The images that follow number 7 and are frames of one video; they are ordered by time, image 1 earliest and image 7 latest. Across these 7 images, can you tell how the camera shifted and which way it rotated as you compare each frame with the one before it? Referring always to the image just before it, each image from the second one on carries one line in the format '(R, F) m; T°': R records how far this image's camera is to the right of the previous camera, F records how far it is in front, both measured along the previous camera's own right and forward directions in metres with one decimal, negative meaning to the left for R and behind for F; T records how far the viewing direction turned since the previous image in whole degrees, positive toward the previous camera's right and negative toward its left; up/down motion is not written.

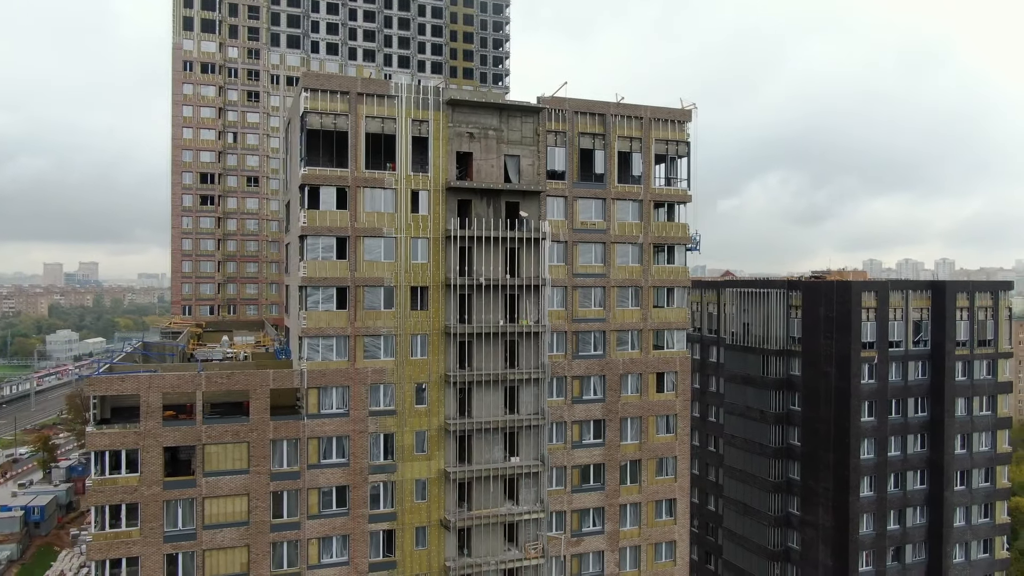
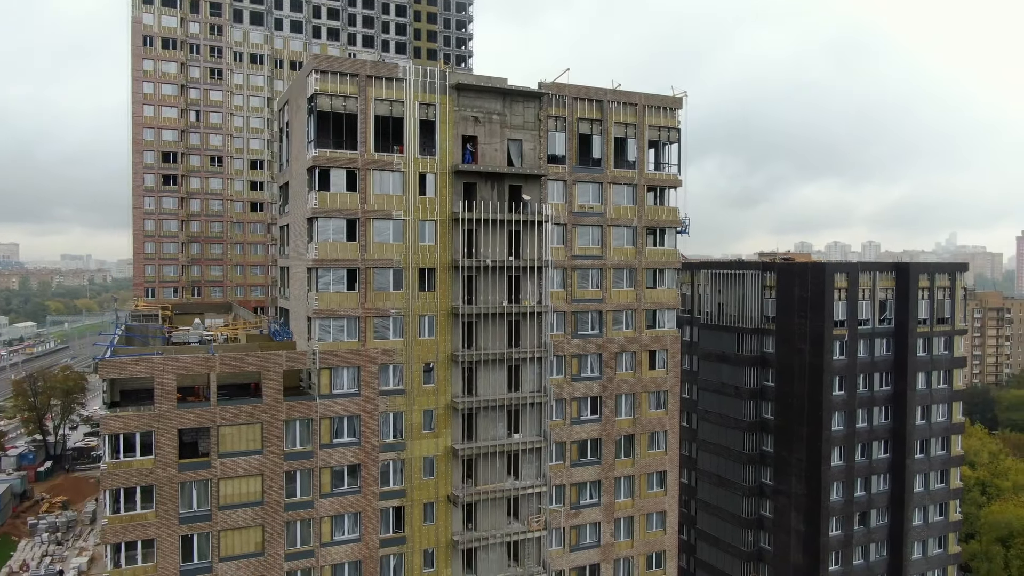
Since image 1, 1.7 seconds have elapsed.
(-3.5, -1.0) m; +4°
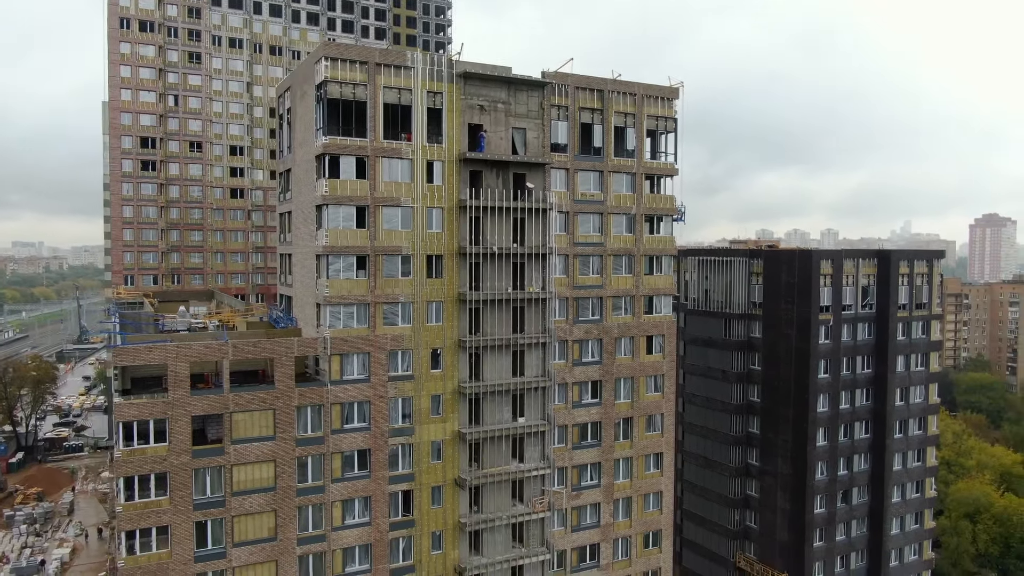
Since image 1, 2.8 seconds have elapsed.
(-2.4, -0.7) m; +2°
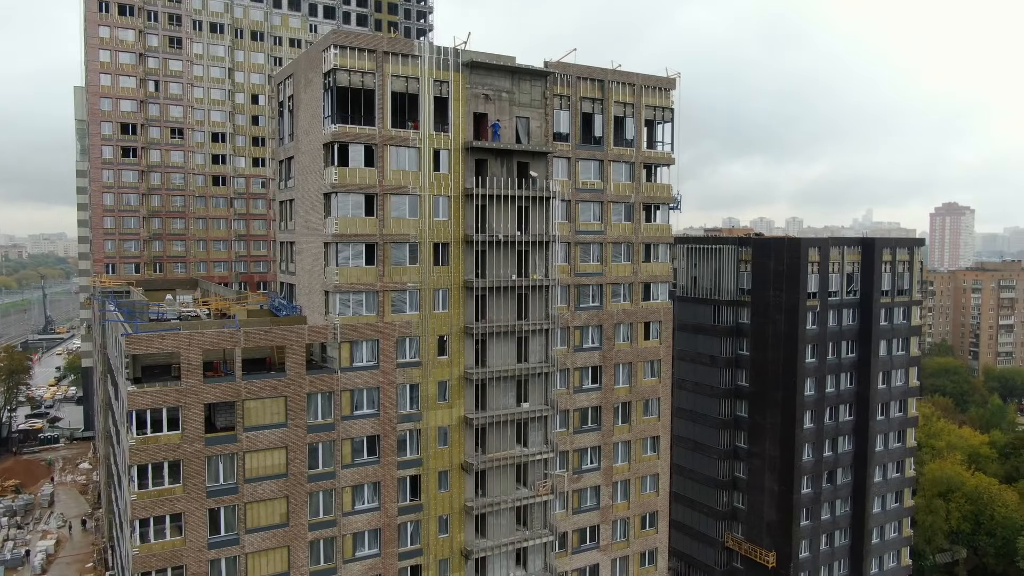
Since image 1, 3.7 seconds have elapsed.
(-2.1, -0.6) m; +2°
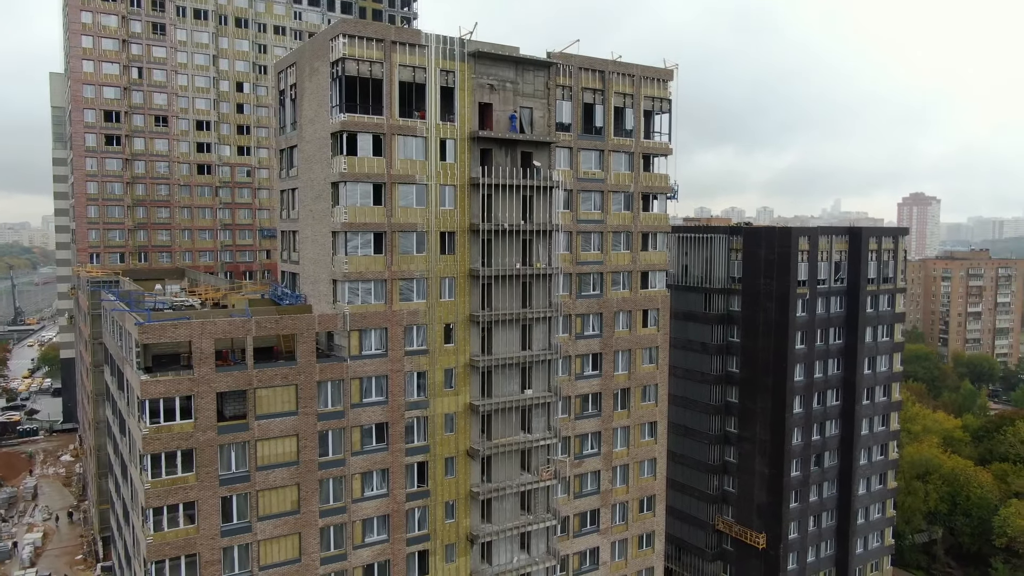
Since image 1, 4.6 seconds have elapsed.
(-1.9, -0.6) m; +2°
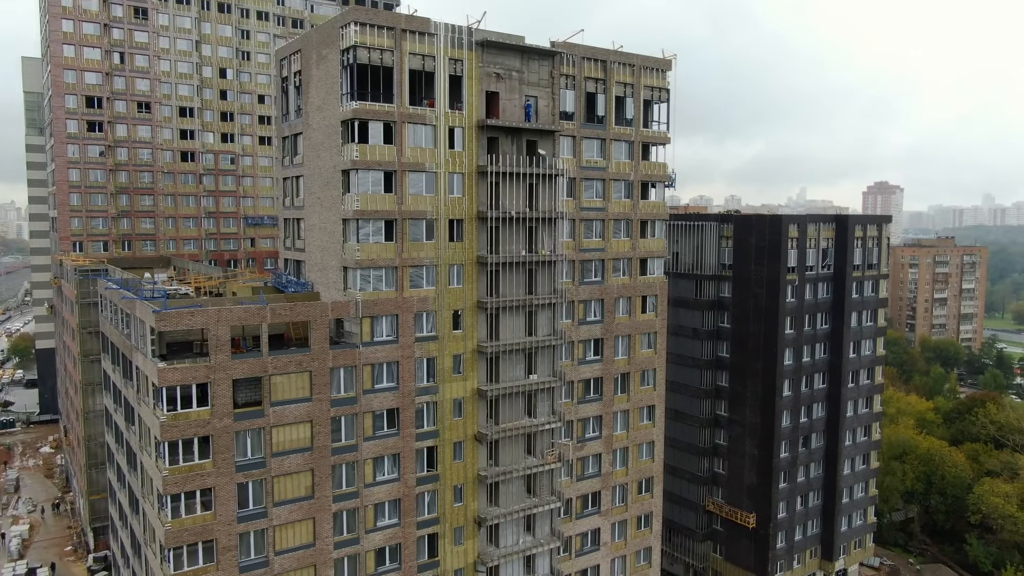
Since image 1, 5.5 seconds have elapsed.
(-2.2, -0.7) m; +2°
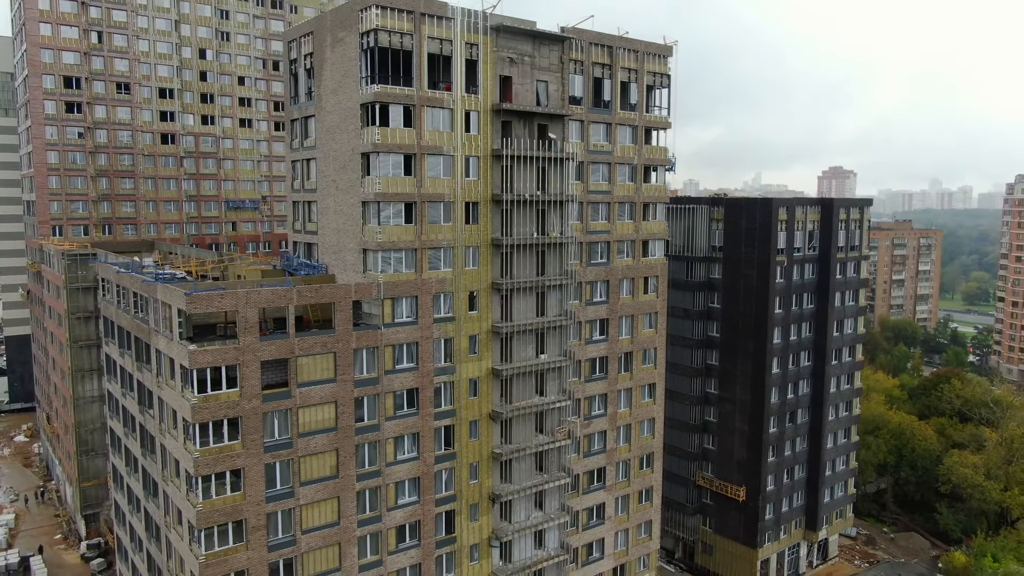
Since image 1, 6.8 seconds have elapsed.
(-3.3, -0.9) m; +3°
